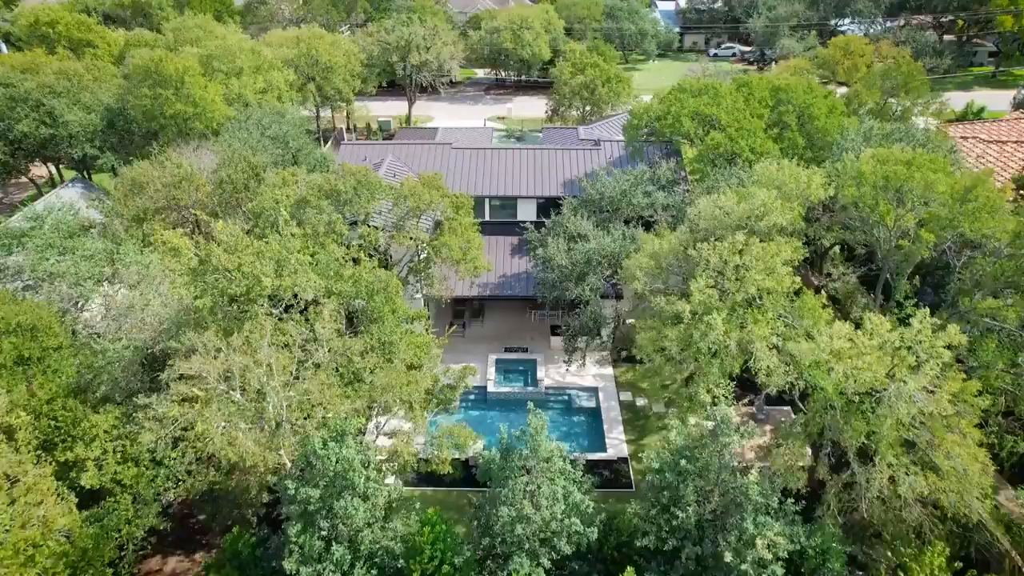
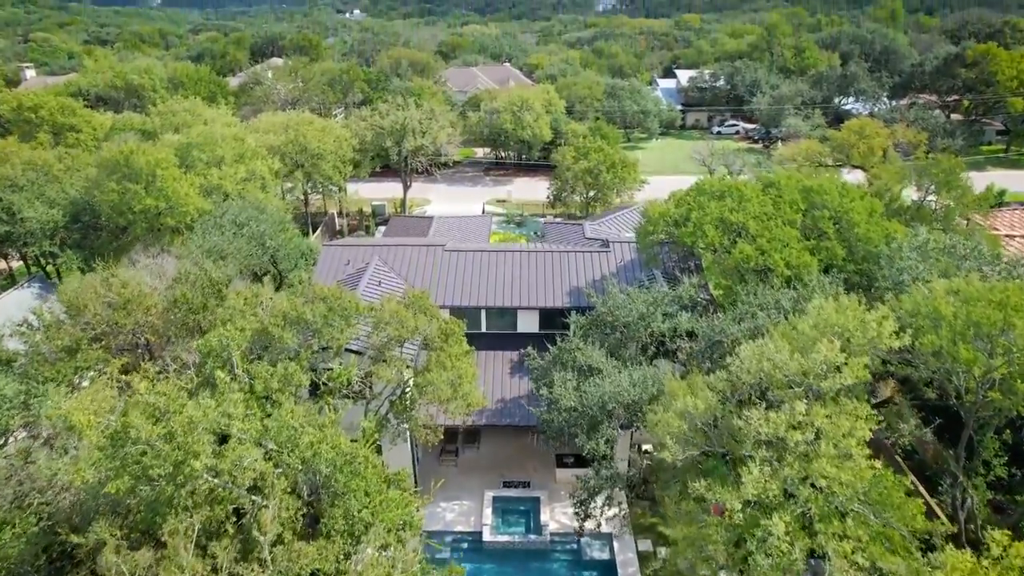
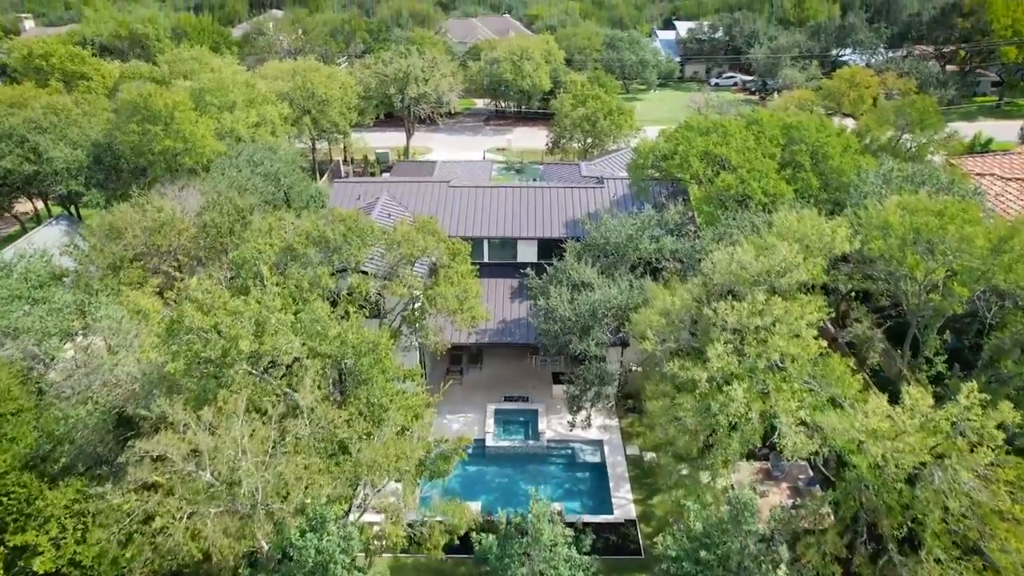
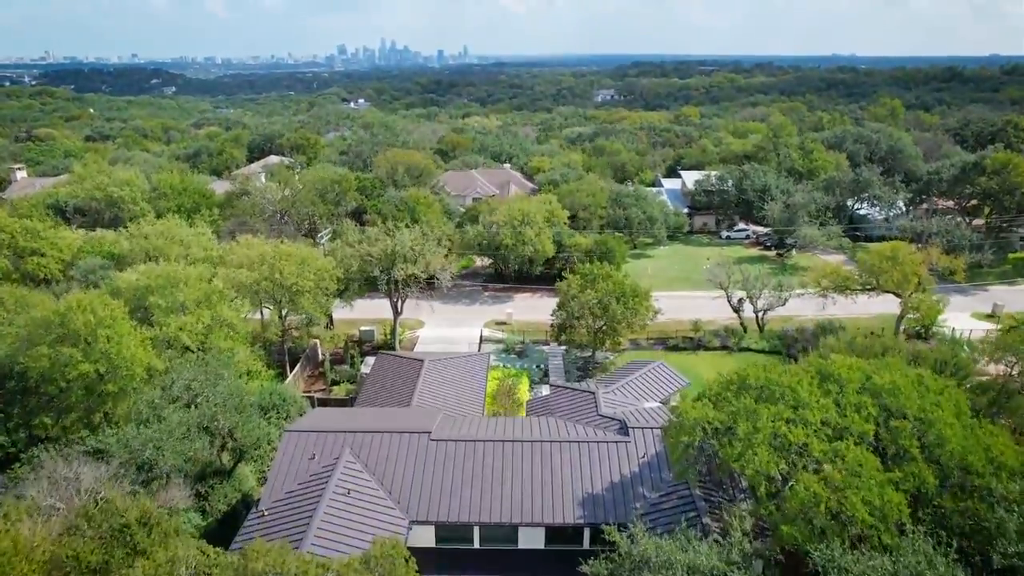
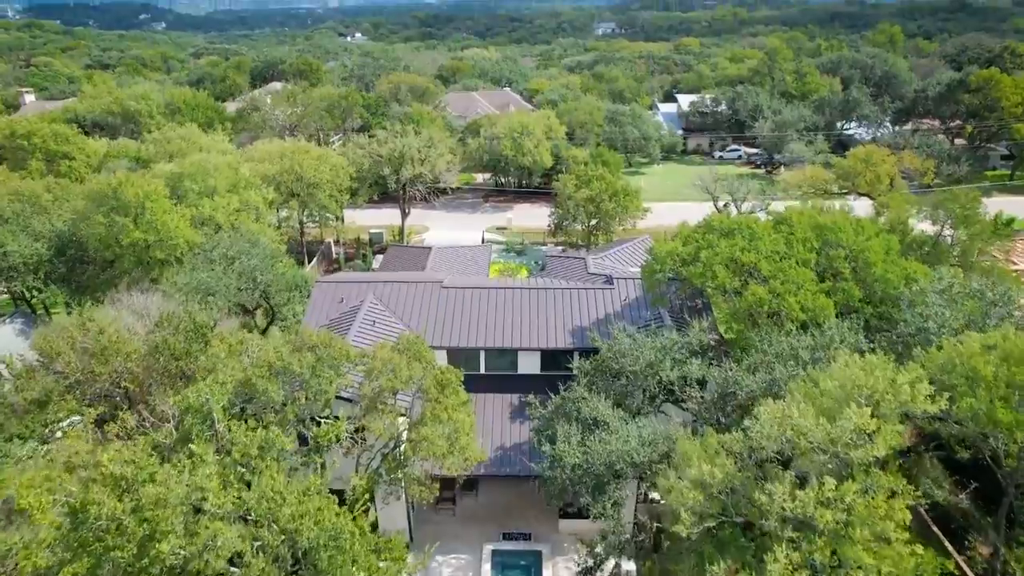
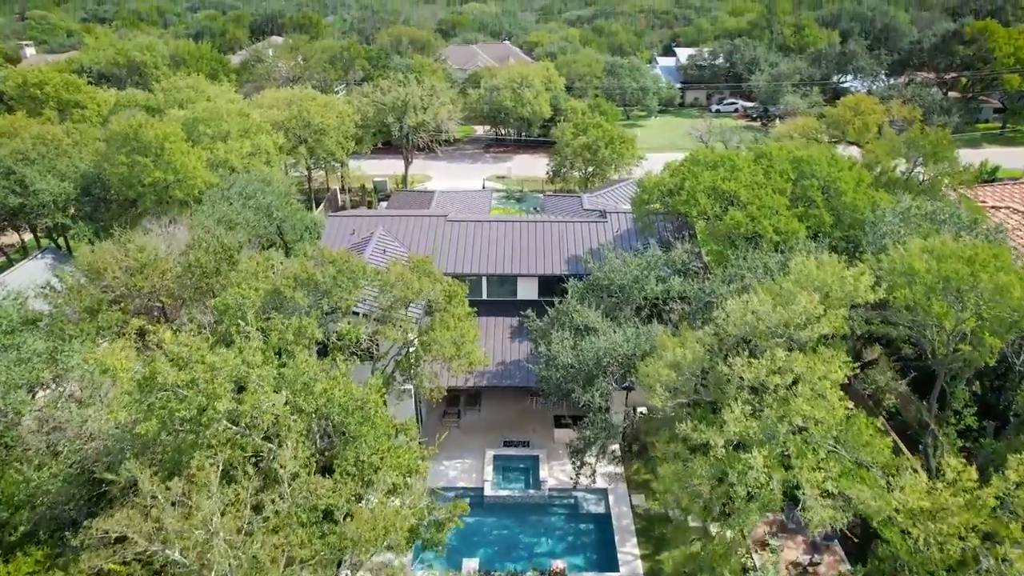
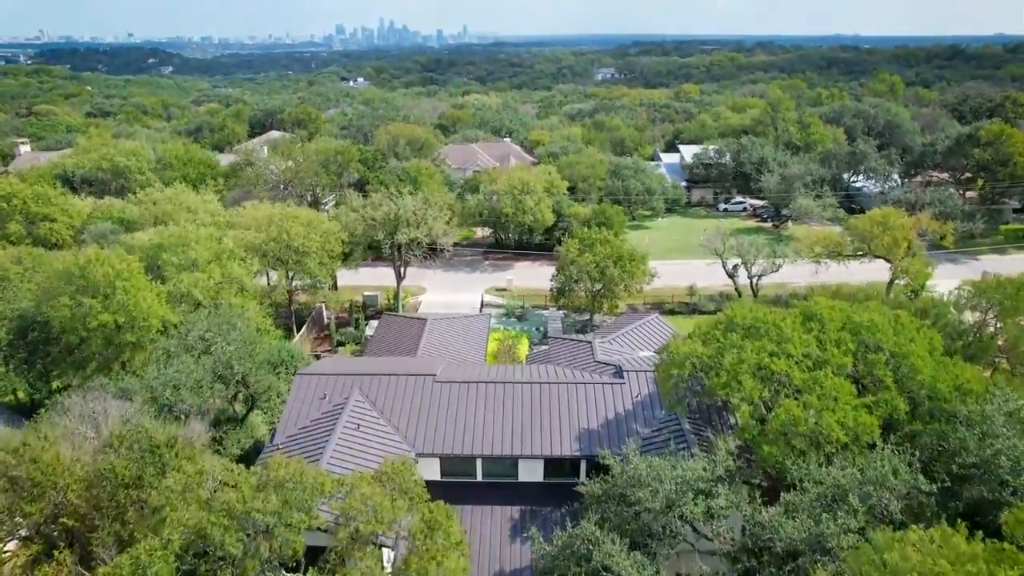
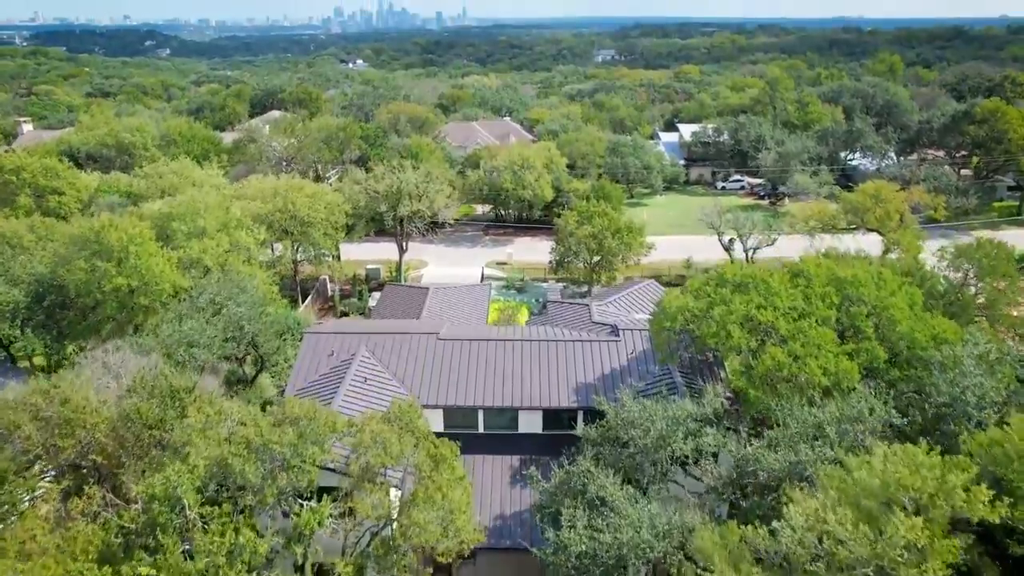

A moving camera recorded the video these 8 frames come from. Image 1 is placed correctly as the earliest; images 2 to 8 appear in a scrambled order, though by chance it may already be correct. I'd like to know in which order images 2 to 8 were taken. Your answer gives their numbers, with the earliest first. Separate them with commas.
3, 6, 2, 5, 8, 7, 4
